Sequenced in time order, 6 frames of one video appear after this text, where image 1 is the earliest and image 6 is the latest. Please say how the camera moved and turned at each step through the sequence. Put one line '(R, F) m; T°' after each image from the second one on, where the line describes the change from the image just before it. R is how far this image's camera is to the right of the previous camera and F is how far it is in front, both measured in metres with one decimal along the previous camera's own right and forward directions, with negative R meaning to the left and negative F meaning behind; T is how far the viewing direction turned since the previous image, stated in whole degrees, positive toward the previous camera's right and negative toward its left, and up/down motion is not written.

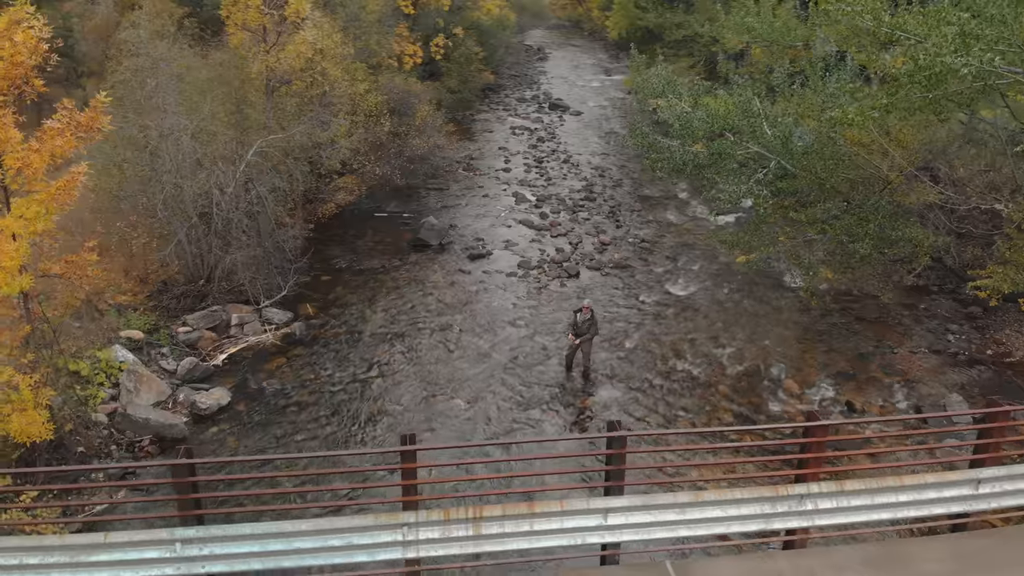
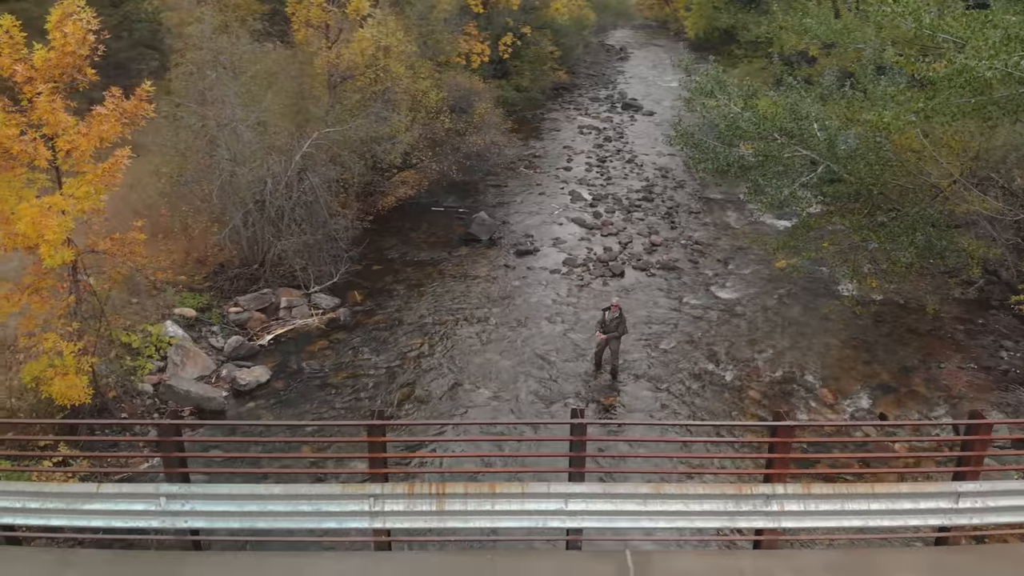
(+0.8, 0.0) m; -6°
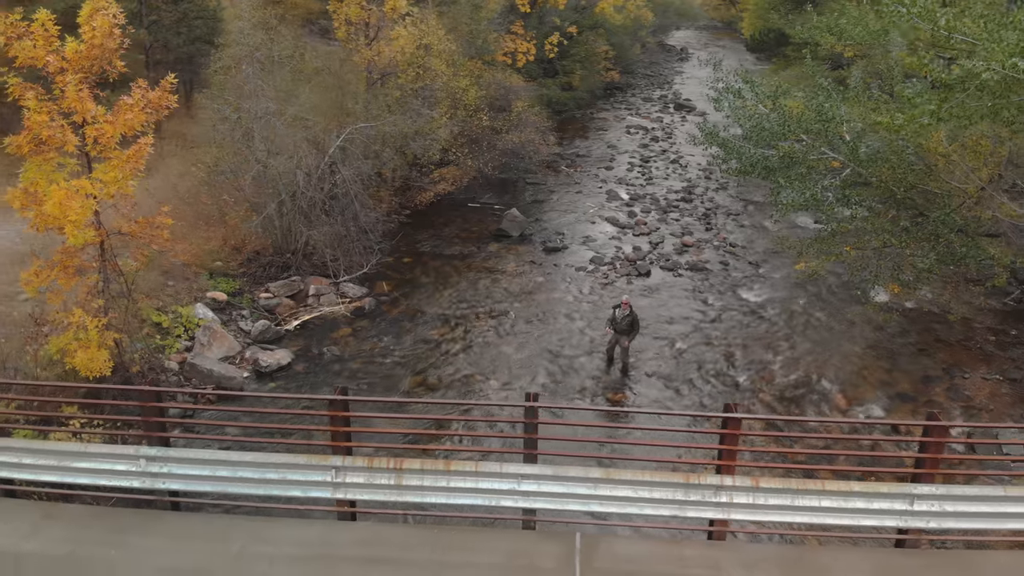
(+0.7, -0.1) m; -4°
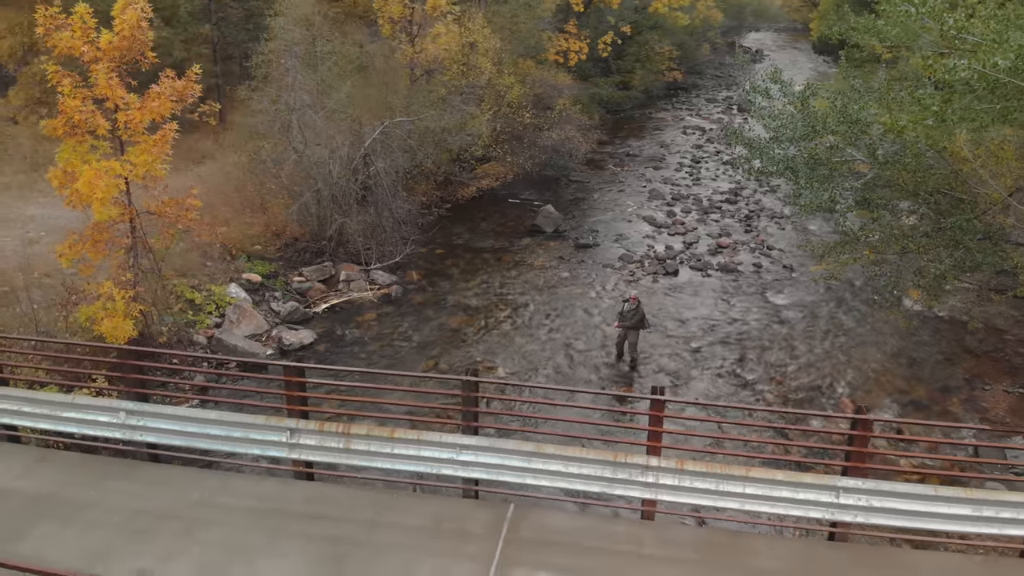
(+0.9, -0.2) m; -5°
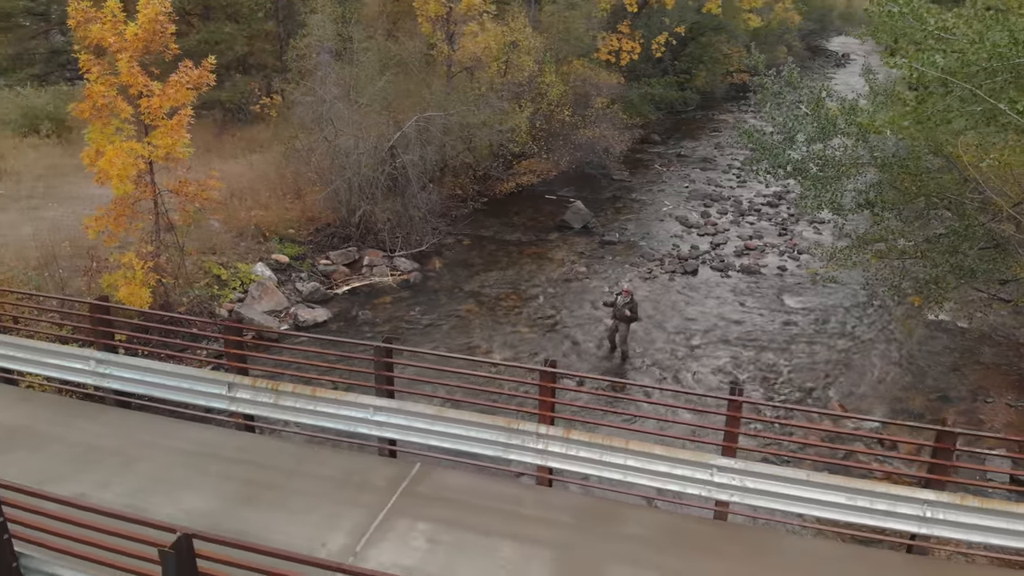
(+1.3, -0.3) m; -6°
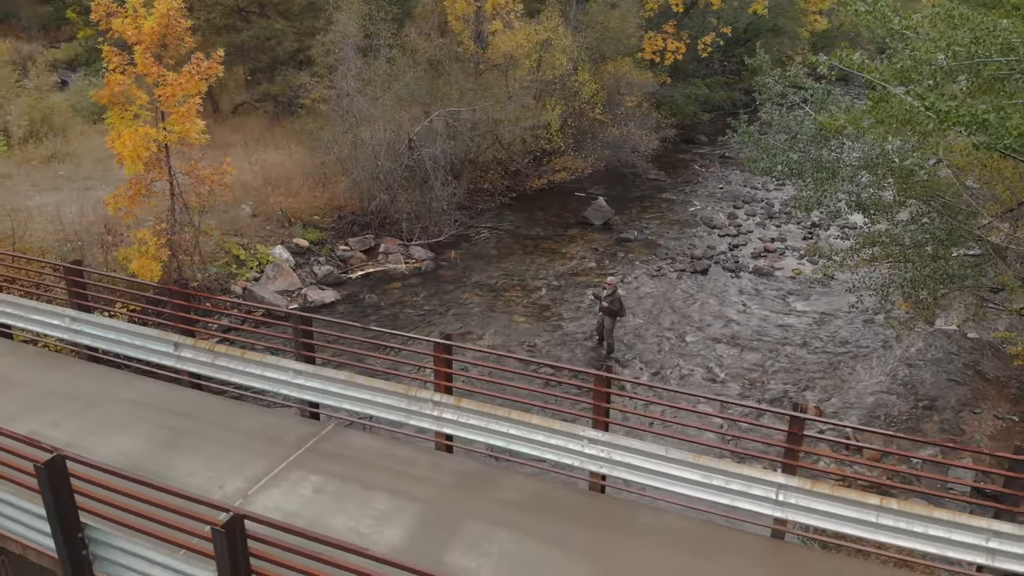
(+1.3, -0.3) m; -5°
